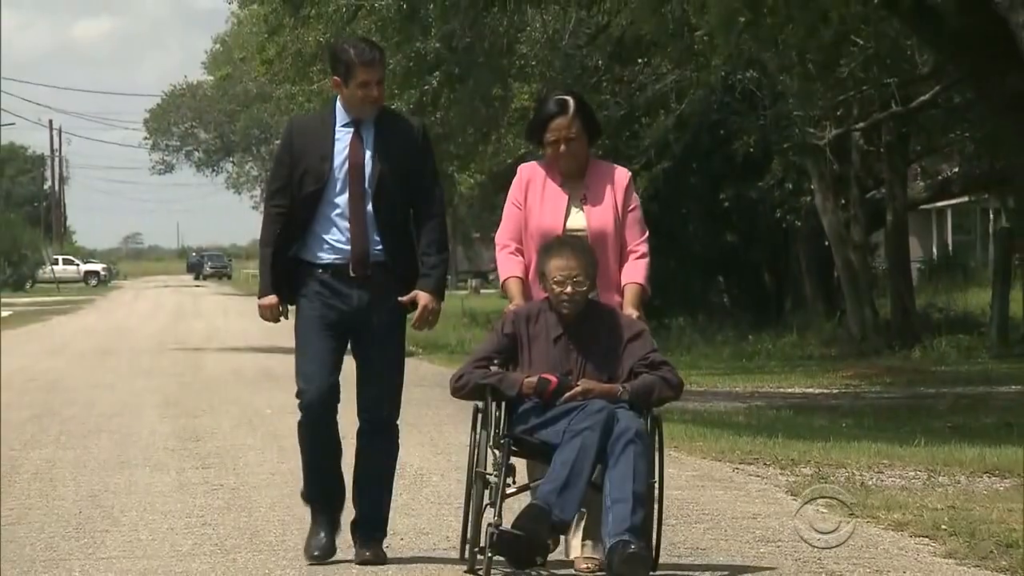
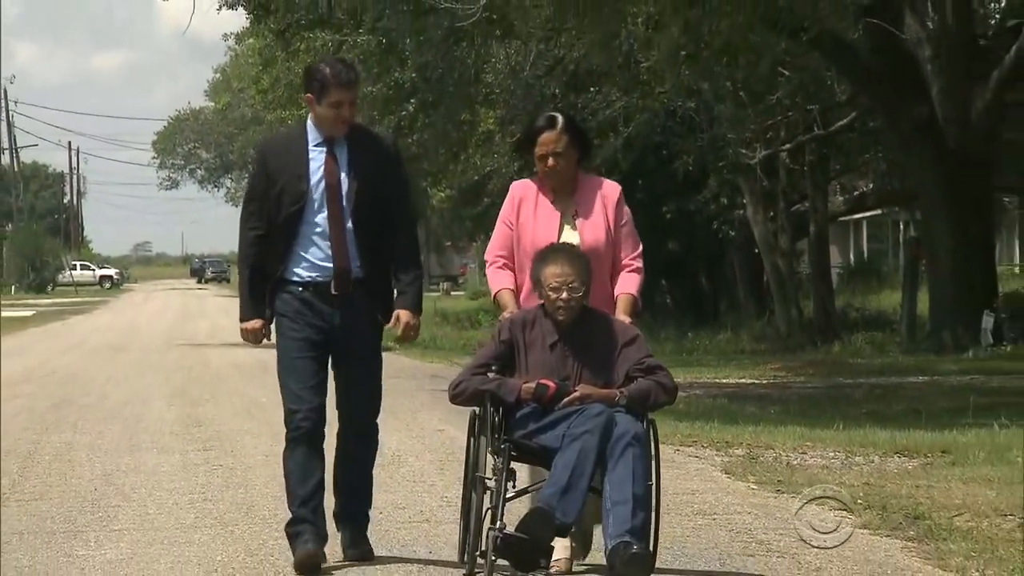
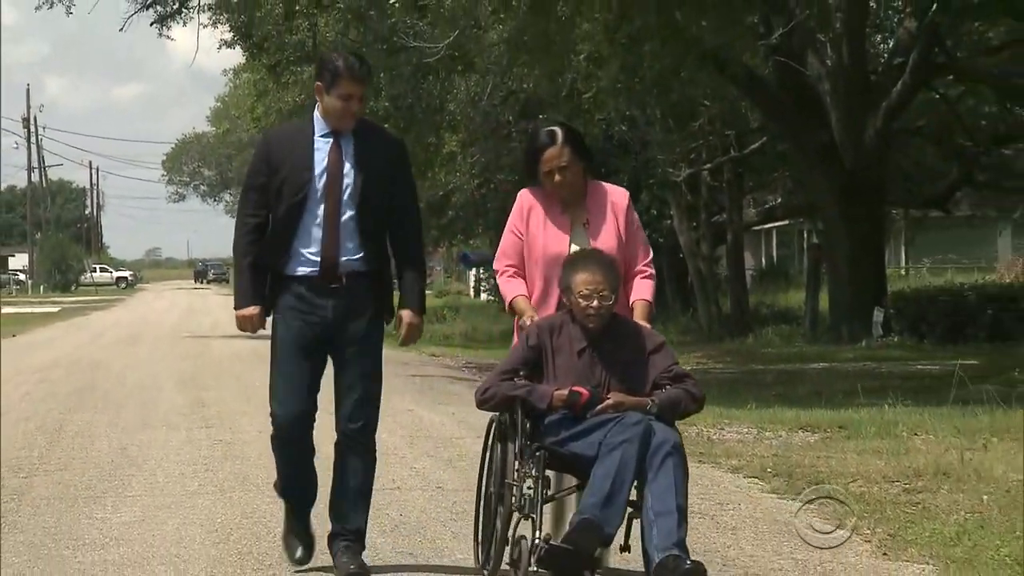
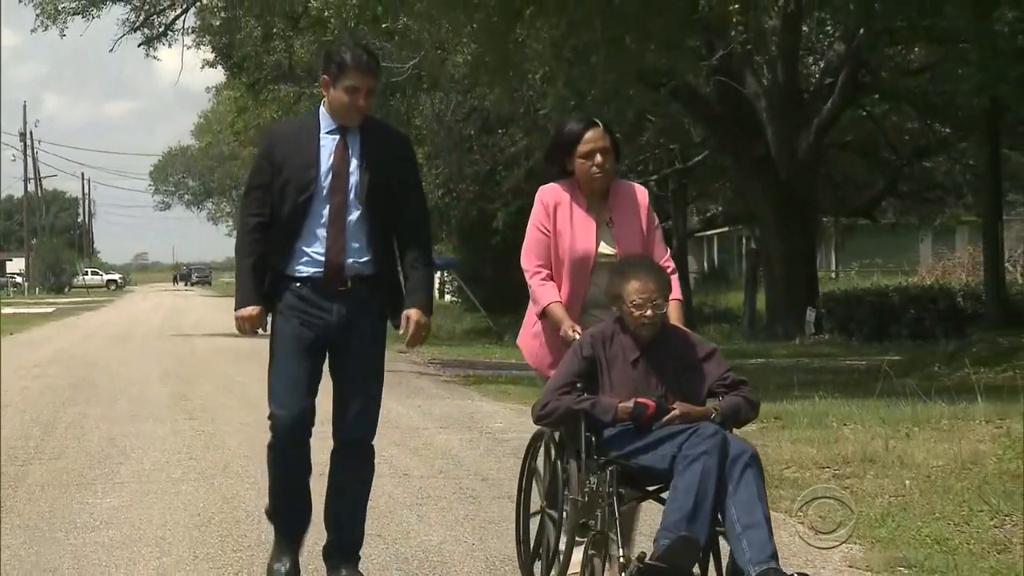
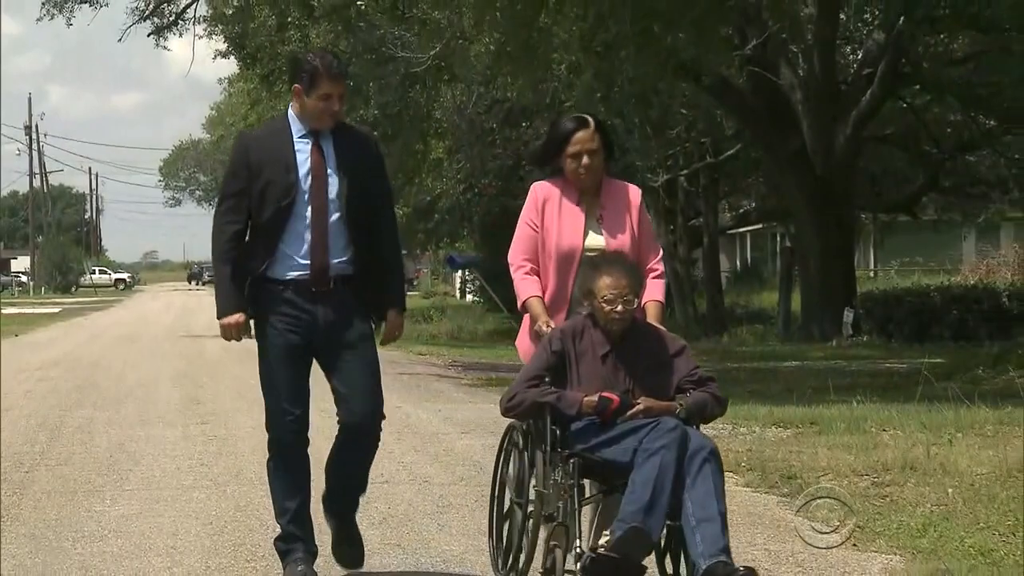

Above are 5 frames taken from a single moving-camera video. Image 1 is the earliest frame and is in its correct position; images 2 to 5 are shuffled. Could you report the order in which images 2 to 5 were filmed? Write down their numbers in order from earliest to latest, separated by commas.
2, 3, 5, 4
